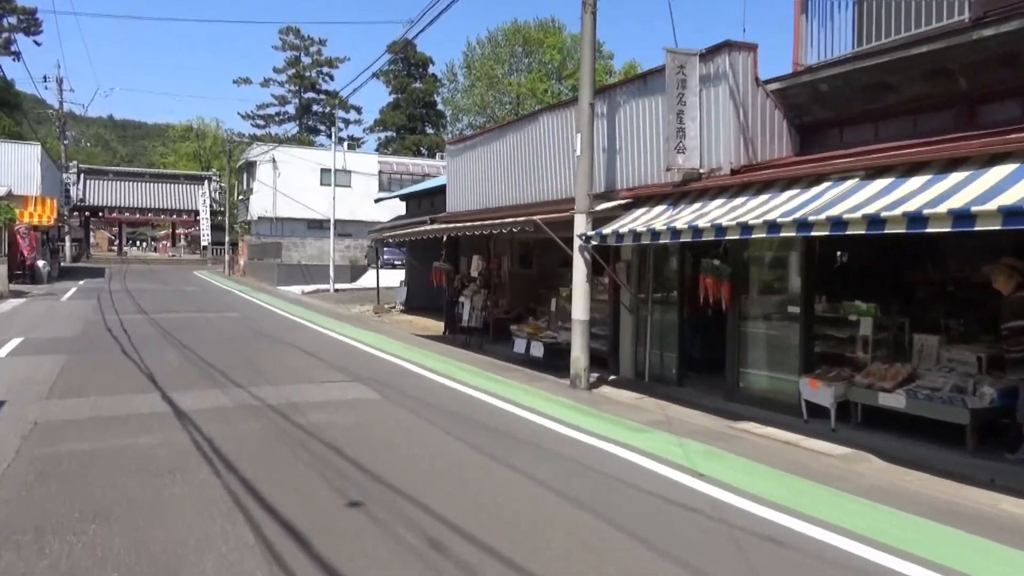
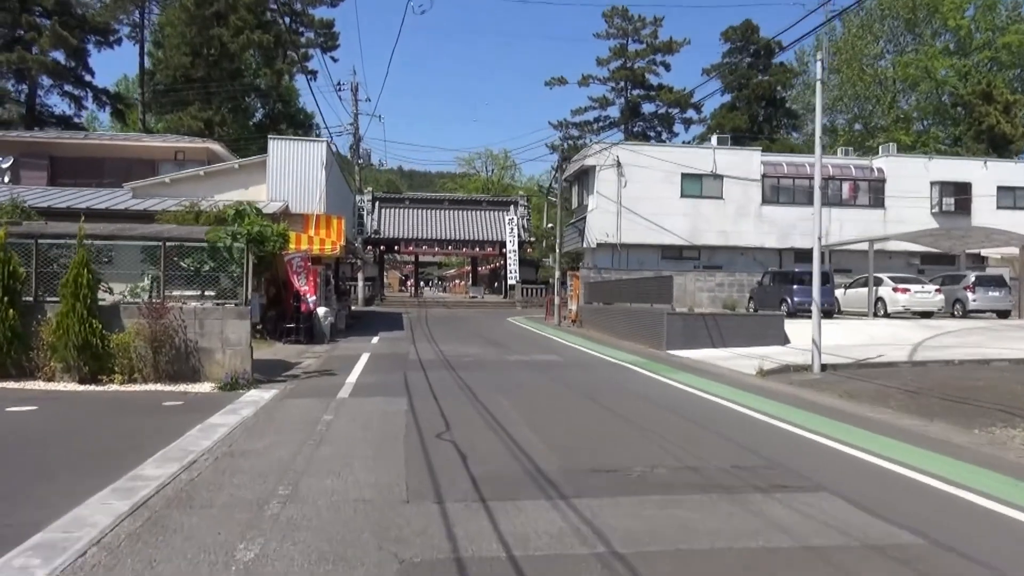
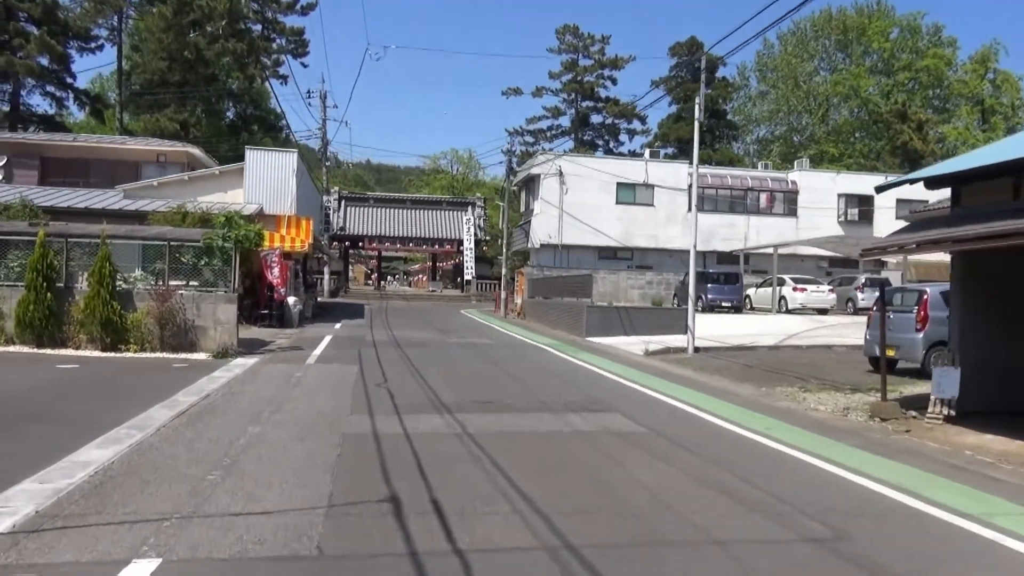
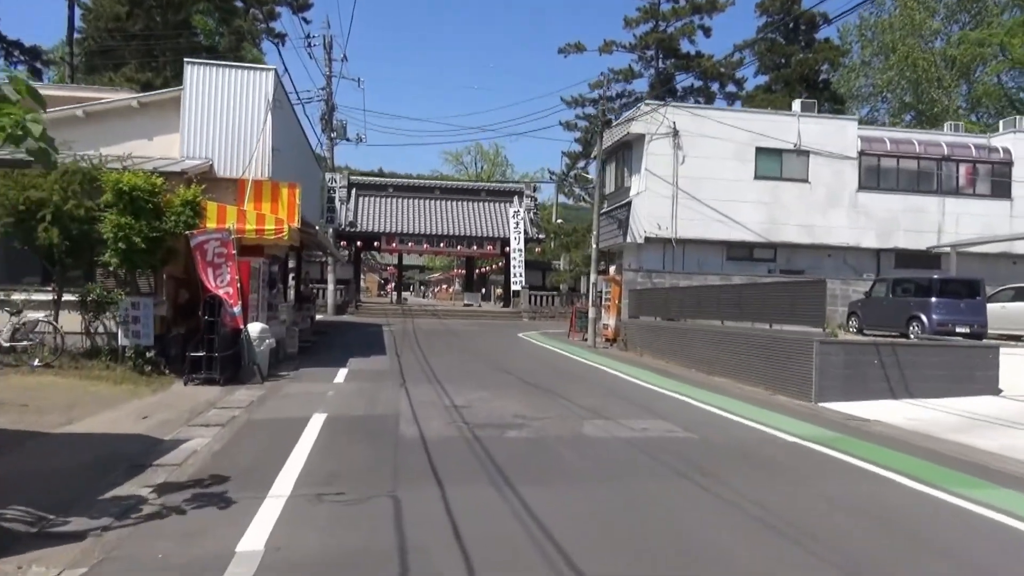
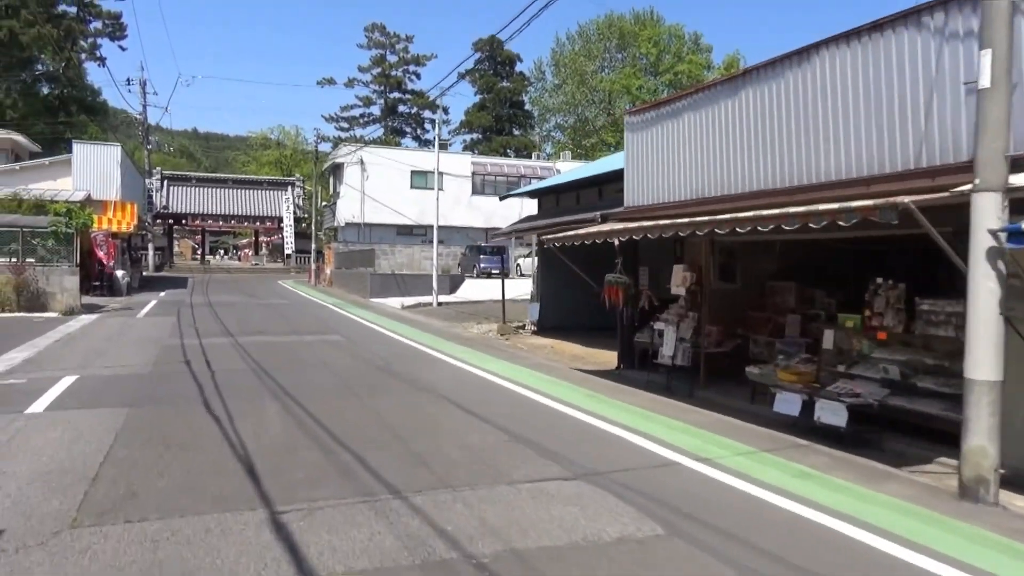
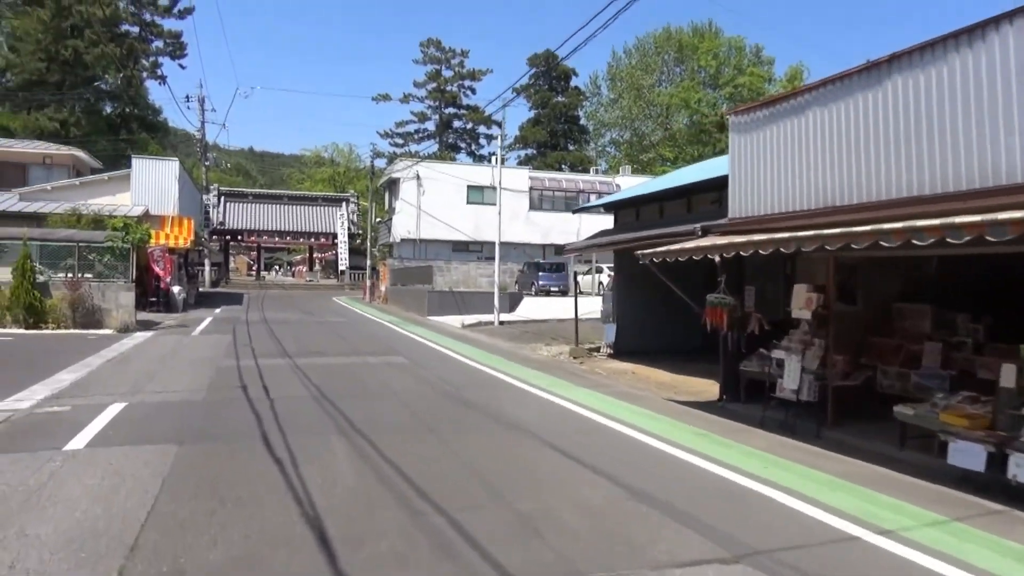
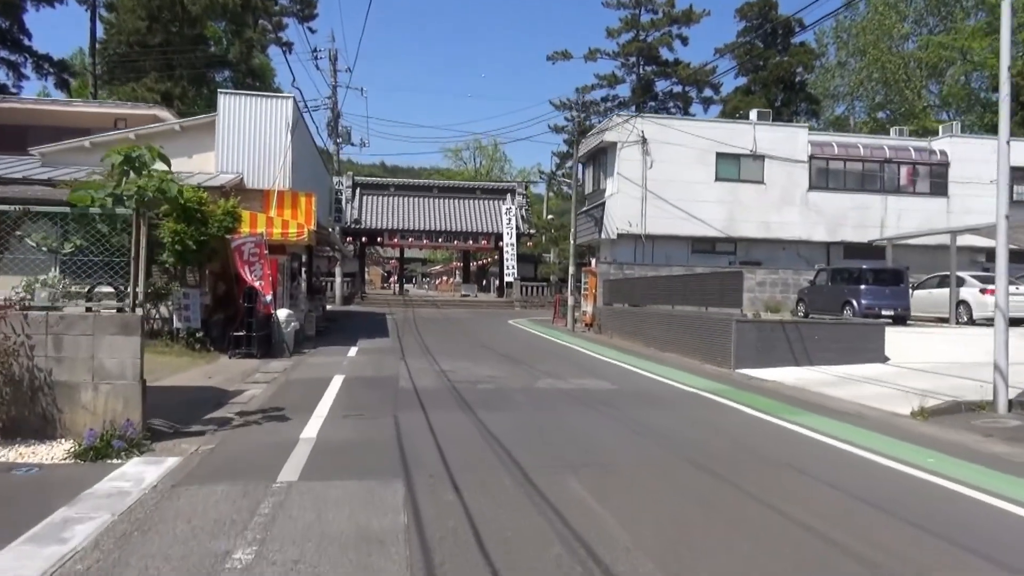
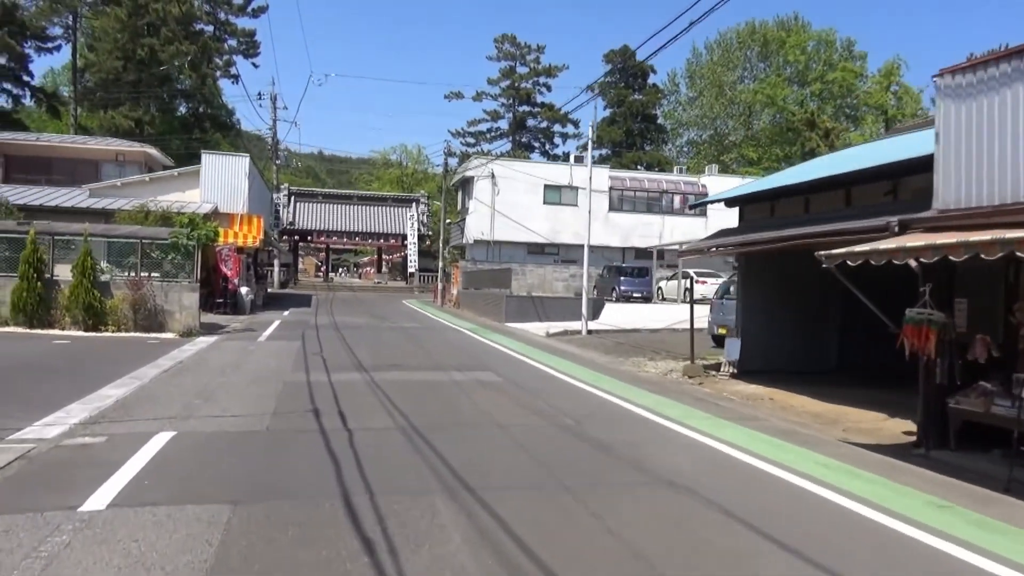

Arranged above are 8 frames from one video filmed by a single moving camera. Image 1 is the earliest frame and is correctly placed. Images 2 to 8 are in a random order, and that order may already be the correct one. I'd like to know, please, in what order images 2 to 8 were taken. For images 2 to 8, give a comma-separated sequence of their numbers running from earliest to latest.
5, 6, 8, 3, 2, 7, 4
